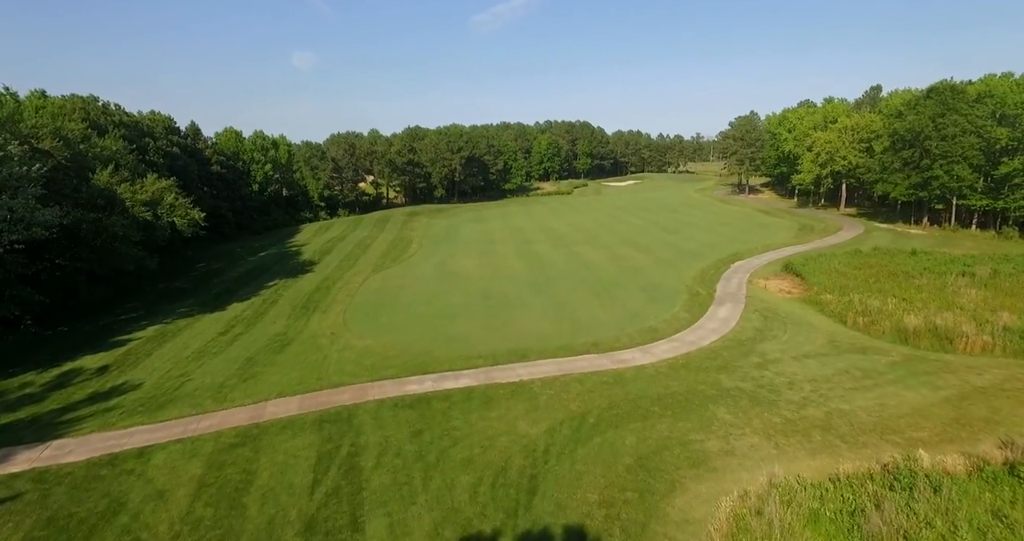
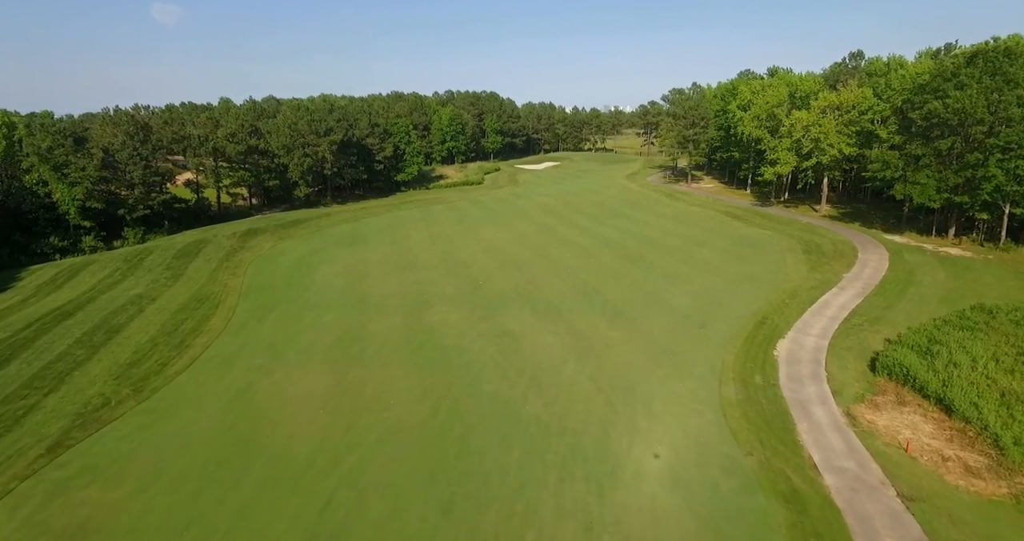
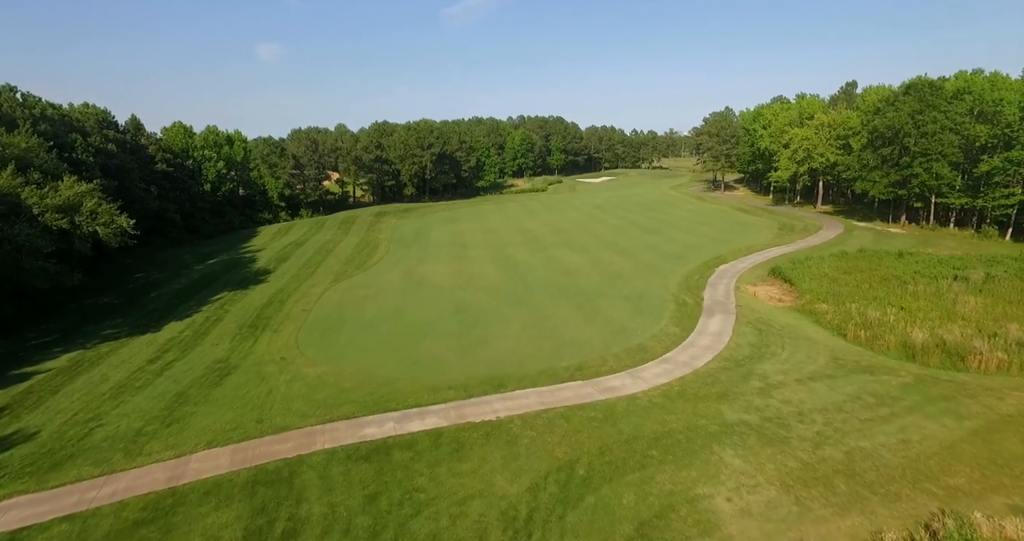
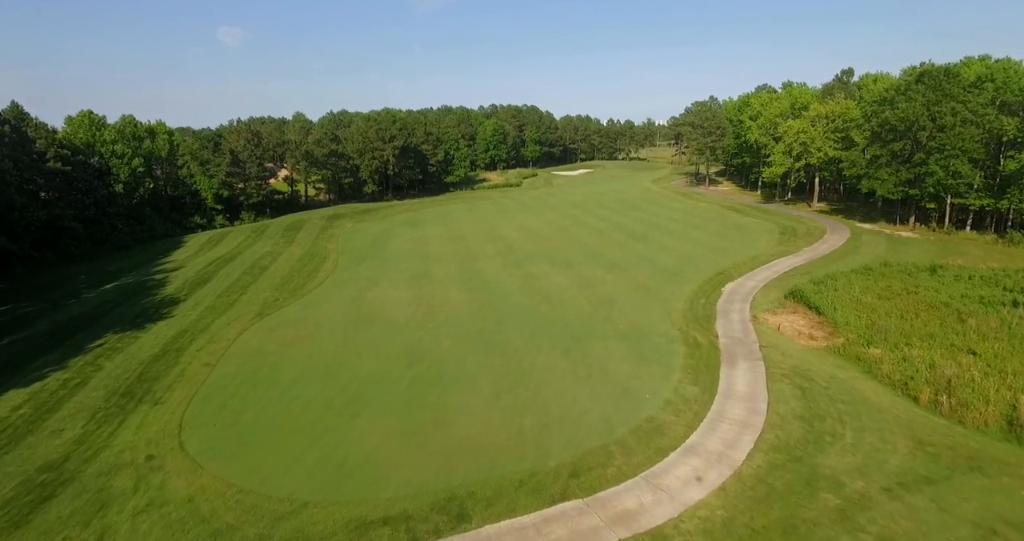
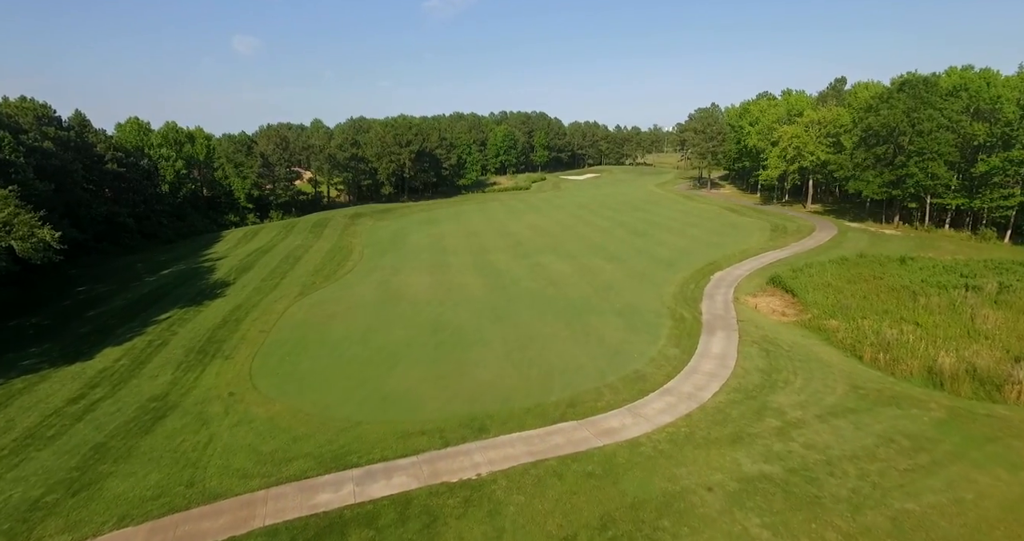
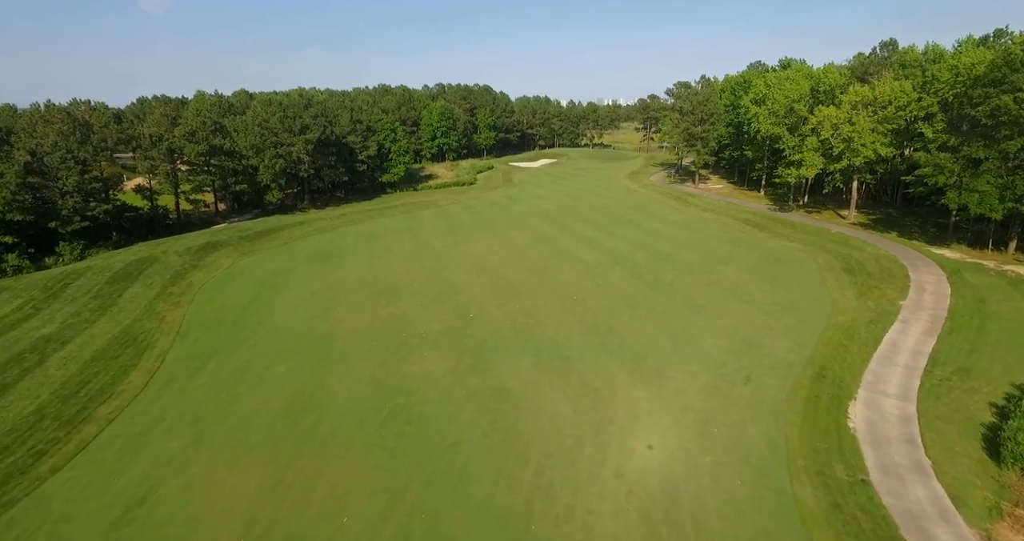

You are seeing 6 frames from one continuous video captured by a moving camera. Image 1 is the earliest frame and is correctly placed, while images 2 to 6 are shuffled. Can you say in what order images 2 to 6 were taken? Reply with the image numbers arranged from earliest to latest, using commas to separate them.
3, 5, 4, 2, 6
